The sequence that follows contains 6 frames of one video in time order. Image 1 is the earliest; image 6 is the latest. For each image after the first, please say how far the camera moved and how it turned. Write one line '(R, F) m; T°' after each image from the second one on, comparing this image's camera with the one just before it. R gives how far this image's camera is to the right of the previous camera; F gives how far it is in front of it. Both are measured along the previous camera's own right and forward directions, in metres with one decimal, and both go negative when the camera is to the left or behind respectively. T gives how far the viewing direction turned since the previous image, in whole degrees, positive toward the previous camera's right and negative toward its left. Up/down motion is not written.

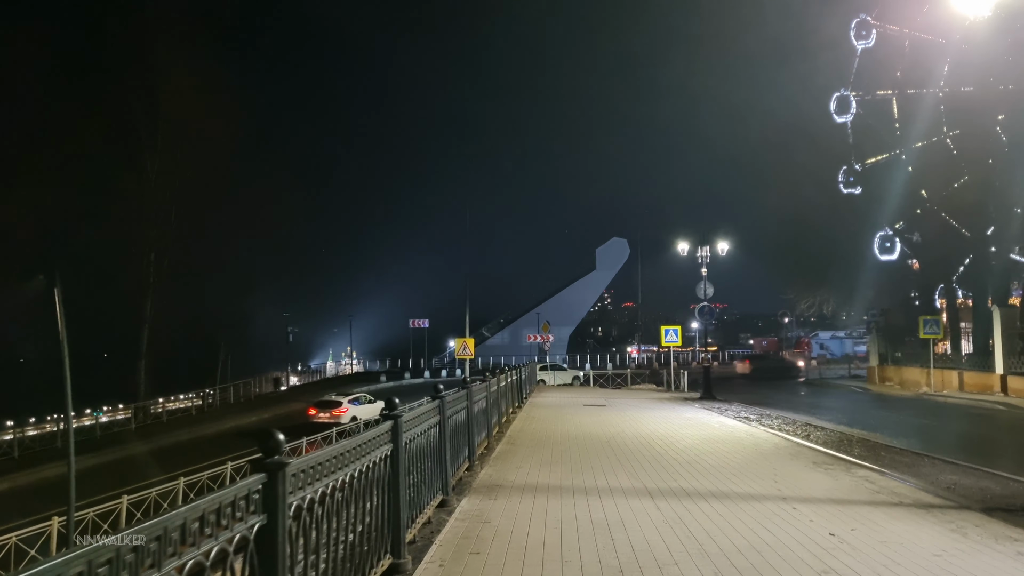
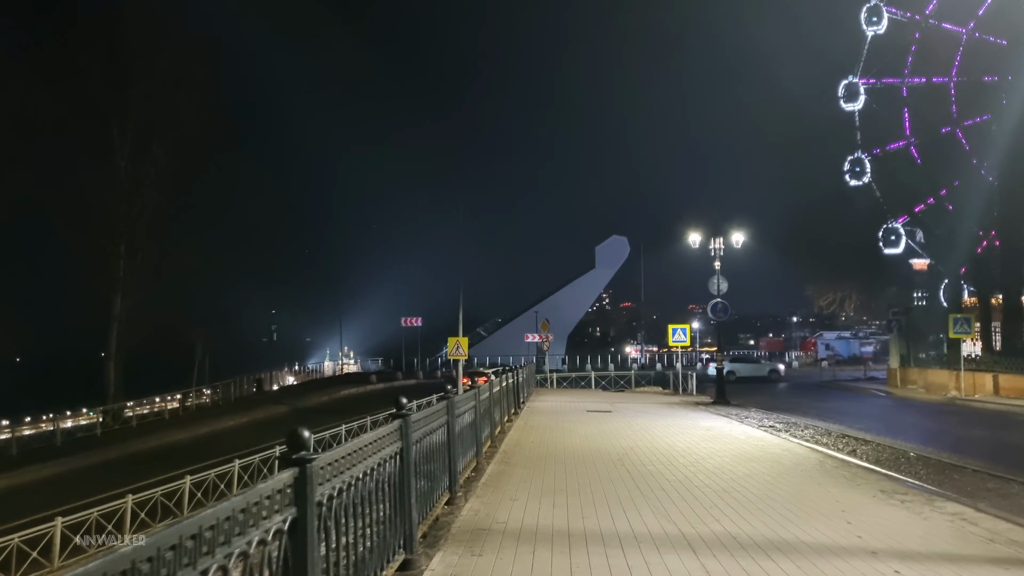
(0.0, +1.7) m; 0°
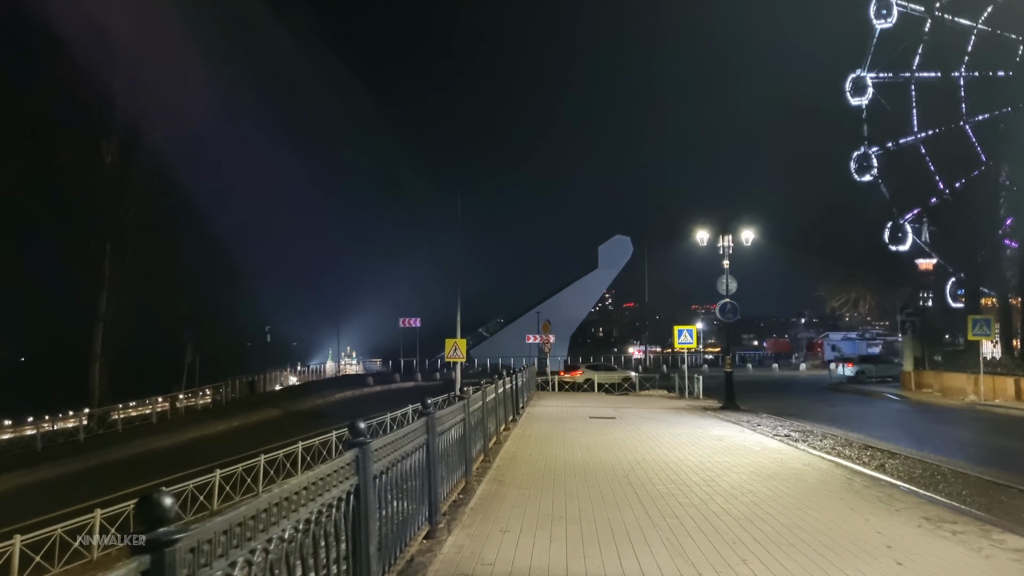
(+0.1, +0.9) m; 0°
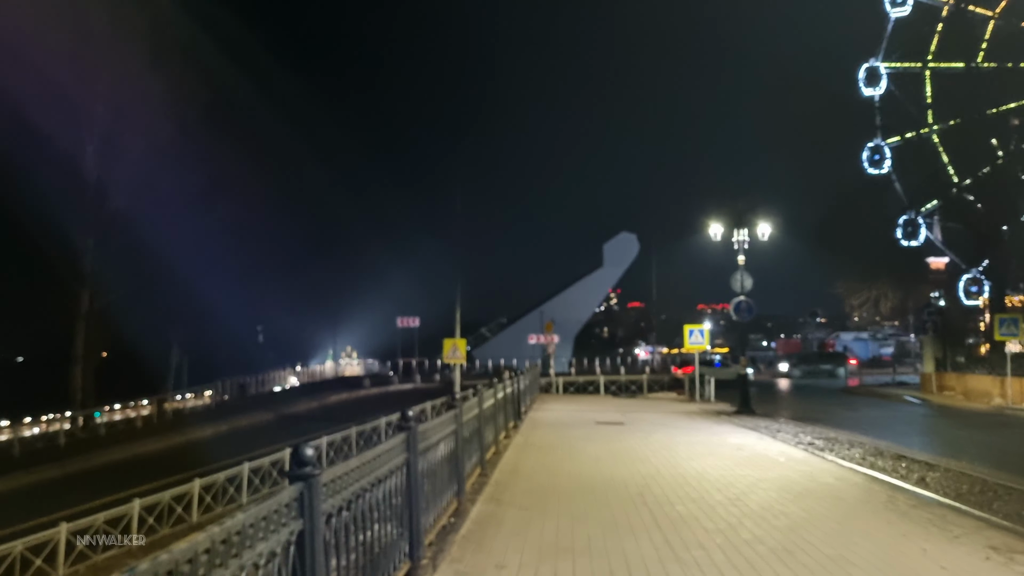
(+0.1, +0.9) m; -1°
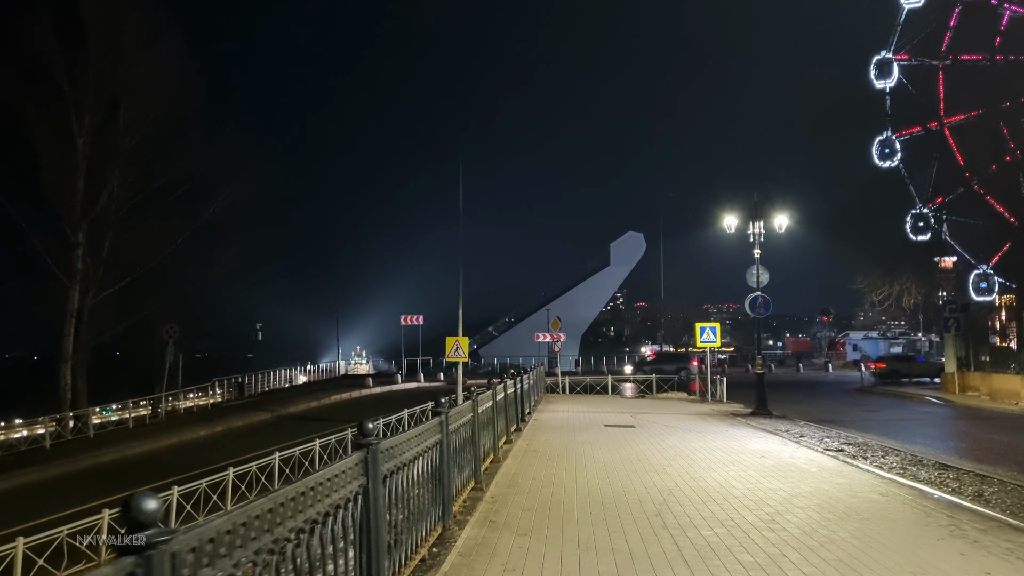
(+0.1, +1.0) m; 0°
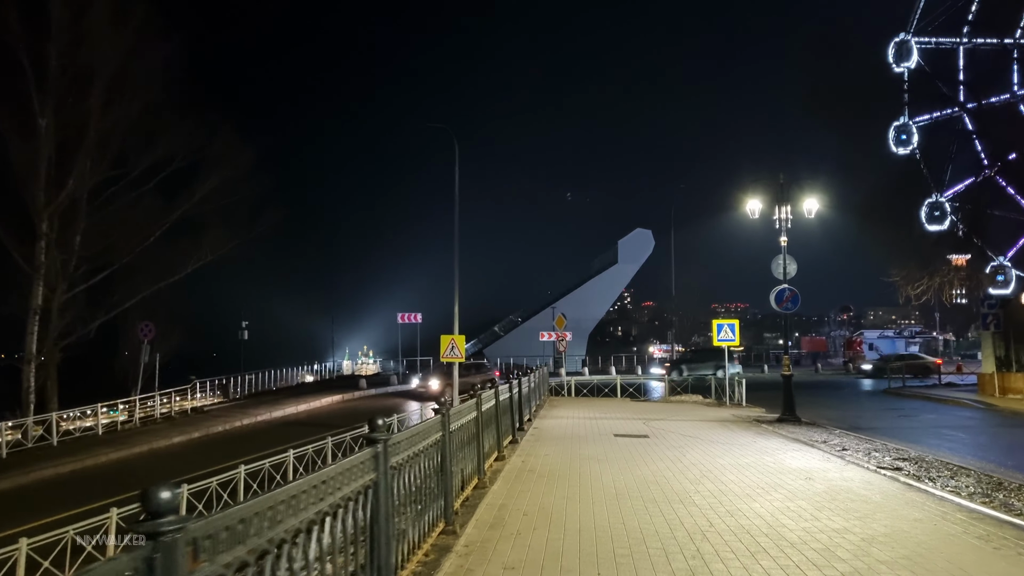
(+0.2, +1.7) m; -1°
